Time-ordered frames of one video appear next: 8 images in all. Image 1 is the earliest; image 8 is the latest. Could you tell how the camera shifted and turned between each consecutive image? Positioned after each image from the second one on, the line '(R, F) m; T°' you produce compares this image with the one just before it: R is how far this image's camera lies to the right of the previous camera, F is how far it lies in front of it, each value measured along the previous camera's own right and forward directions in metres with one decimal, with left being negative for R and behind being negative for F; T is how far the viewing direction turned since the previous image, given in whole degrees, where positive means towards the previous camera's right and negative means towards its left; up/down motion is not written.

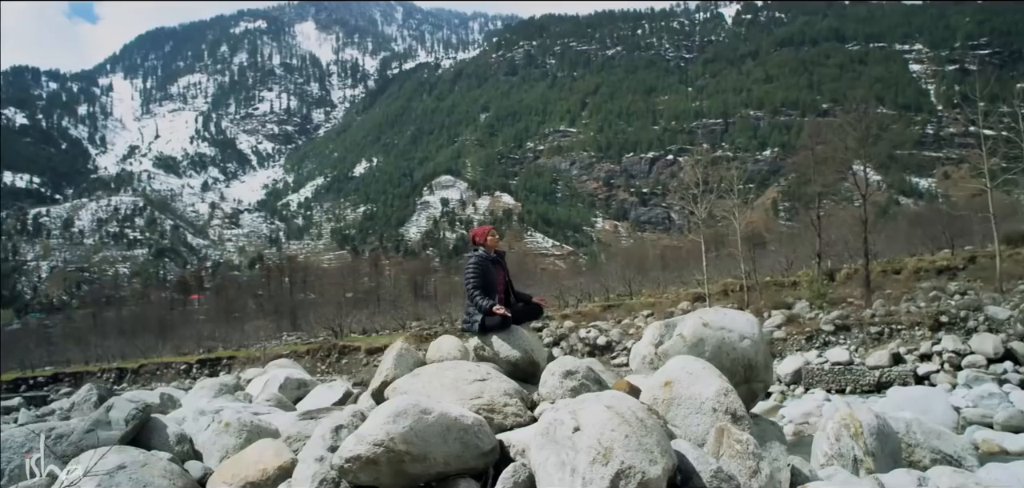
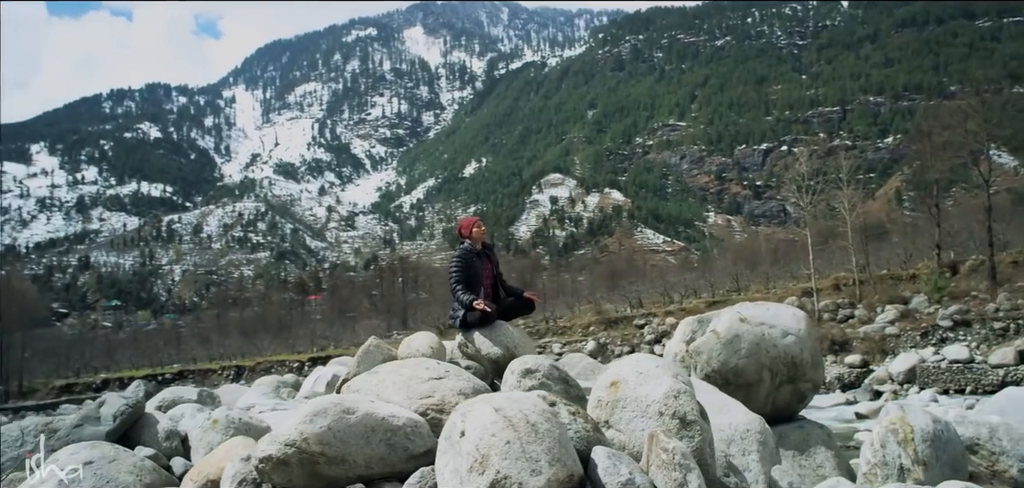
(+0.5, +0.2) m; -8°
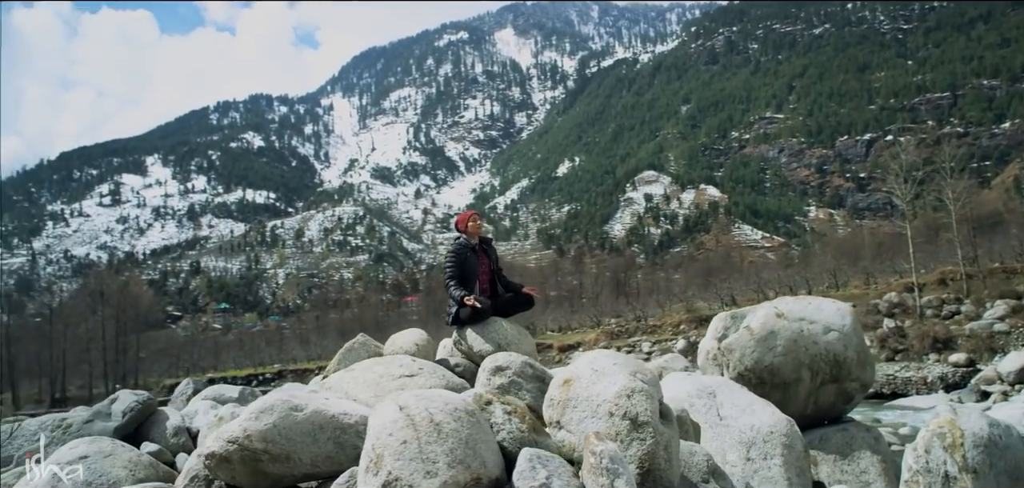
(+0.4, +0.1) m; -7°
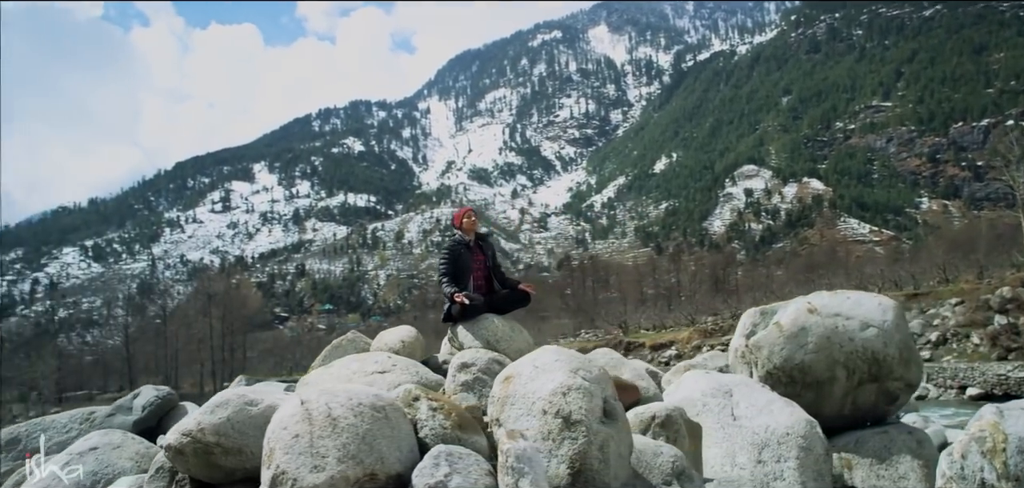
(+0.4, +0.1) m; -7°
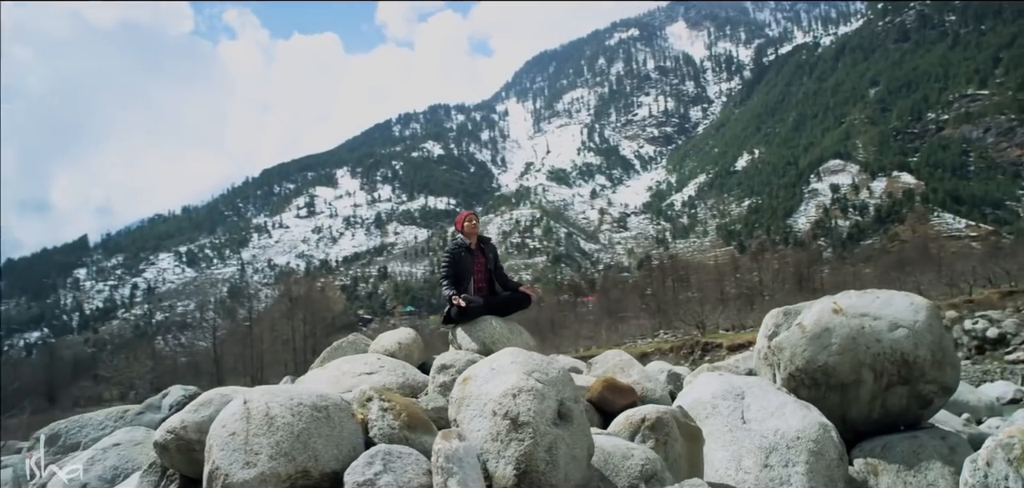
(+0.3, 0.0) m; -6°
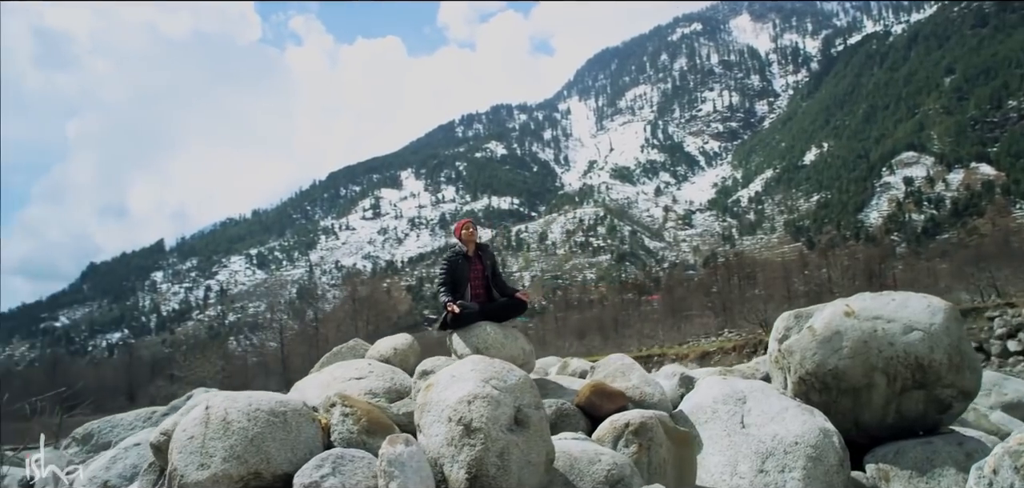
(+0.3, -0.1) m; -4°
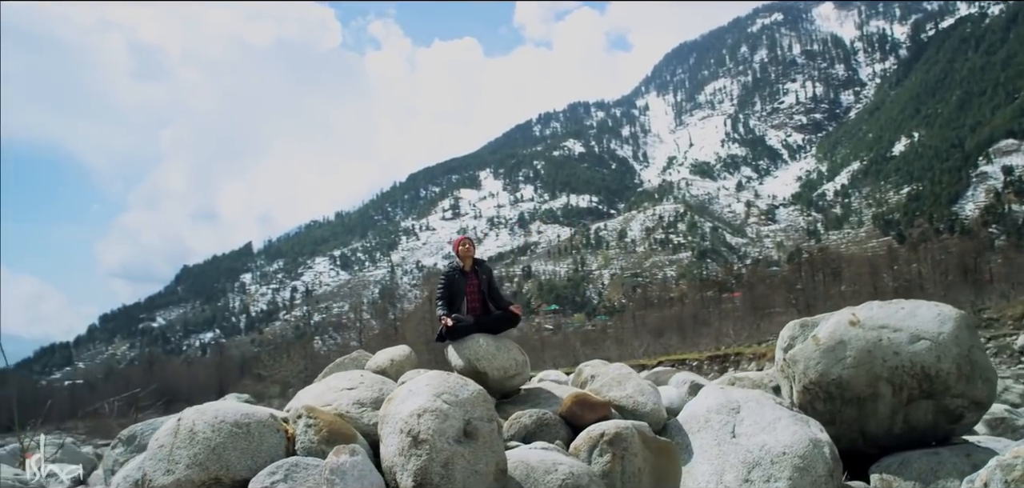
(+0.4, -0.1) m; -6°
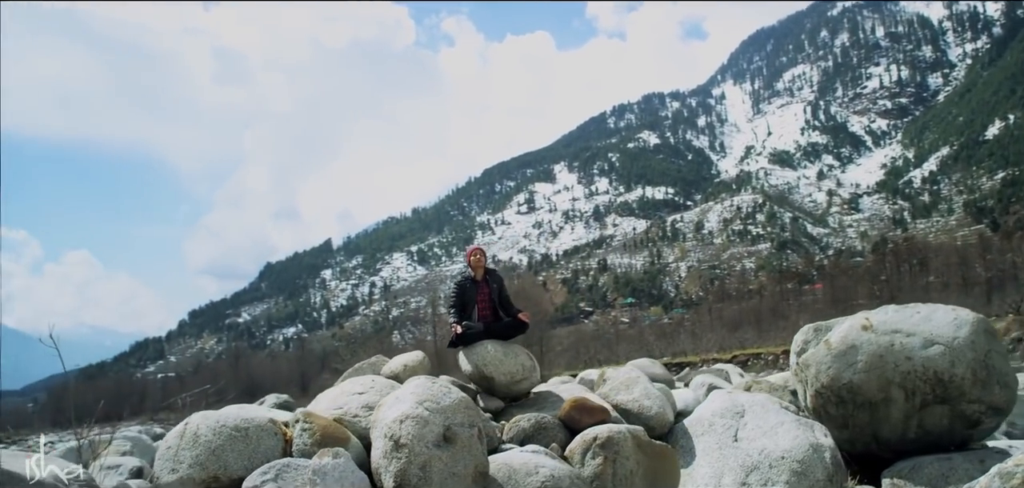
(+0.3, -0.1) m; -5°
